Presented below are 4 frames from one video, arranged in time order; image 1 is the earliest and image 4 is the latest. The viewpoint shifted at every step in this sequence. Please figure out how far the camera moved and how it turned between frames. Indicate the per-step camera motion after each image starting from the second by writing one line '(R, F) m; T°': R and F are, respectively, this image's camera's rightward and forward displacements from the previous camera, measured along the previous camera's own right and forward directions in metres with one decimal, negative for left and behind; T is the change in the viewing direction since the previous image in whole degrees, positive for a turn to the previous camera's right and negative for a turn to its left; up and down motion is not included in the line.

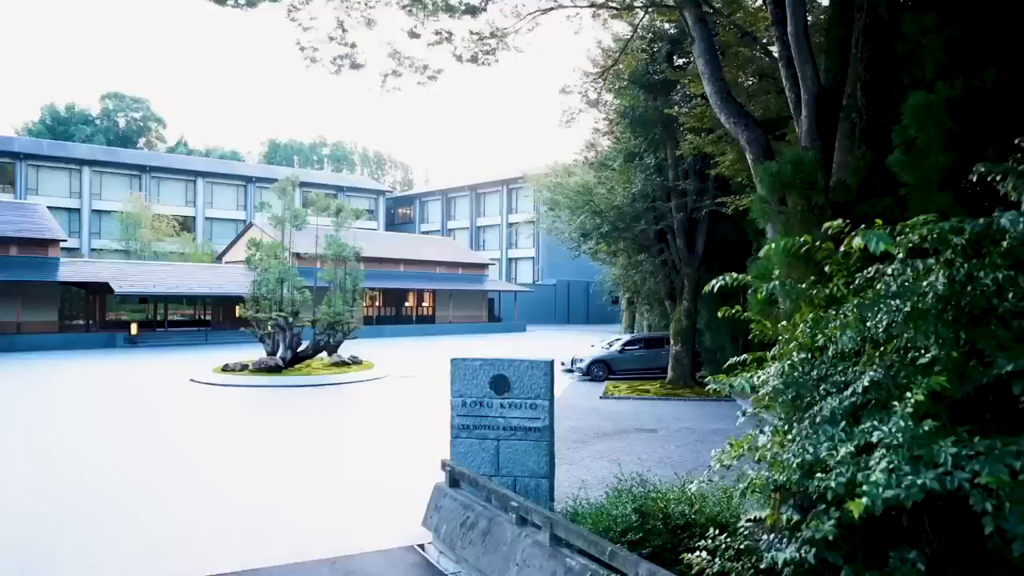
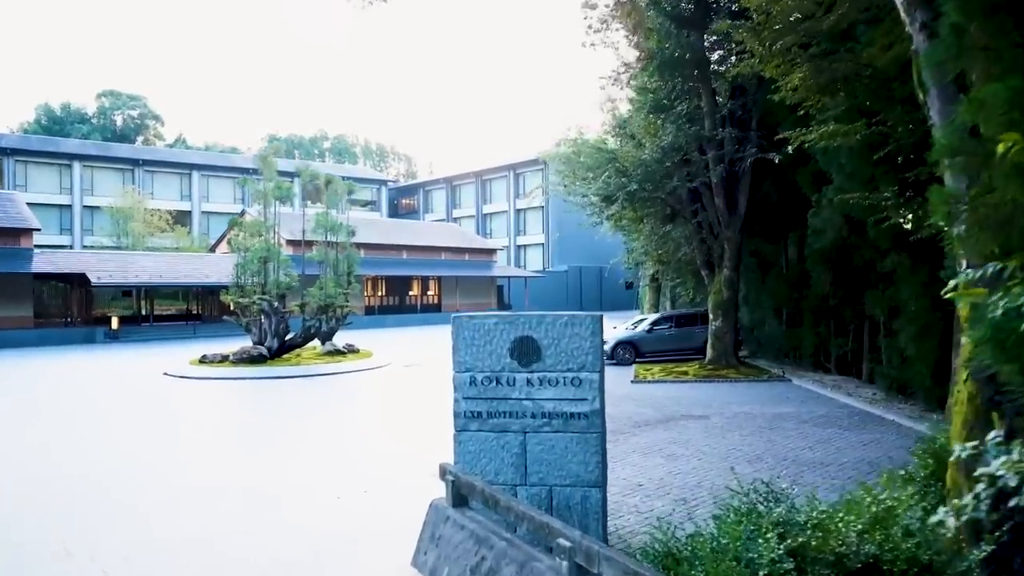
(-0.1, +2.3) m; -1°
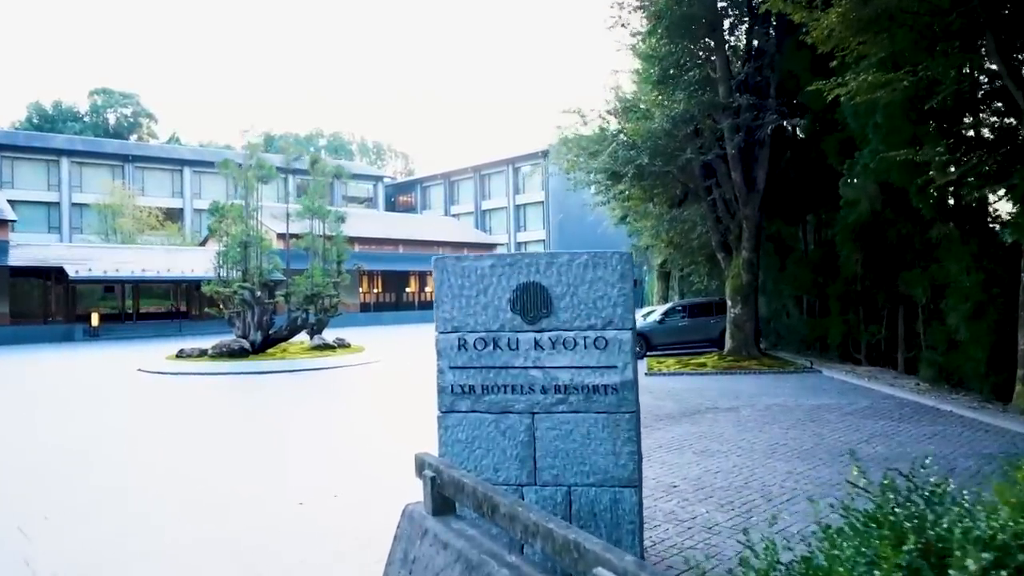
(0.0, +1.2) m; 0°
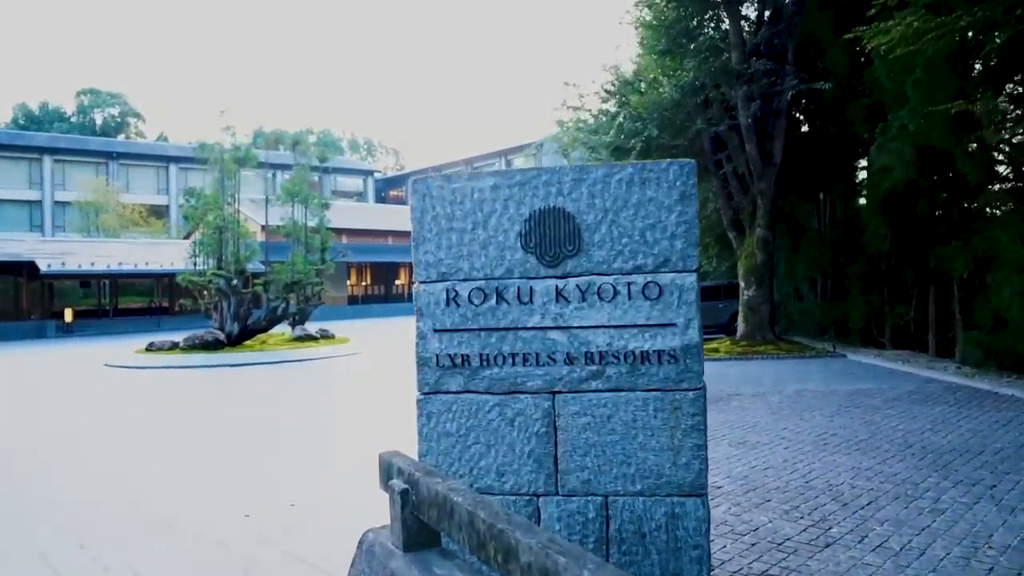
(-0.1, +1.1) m; 0°
